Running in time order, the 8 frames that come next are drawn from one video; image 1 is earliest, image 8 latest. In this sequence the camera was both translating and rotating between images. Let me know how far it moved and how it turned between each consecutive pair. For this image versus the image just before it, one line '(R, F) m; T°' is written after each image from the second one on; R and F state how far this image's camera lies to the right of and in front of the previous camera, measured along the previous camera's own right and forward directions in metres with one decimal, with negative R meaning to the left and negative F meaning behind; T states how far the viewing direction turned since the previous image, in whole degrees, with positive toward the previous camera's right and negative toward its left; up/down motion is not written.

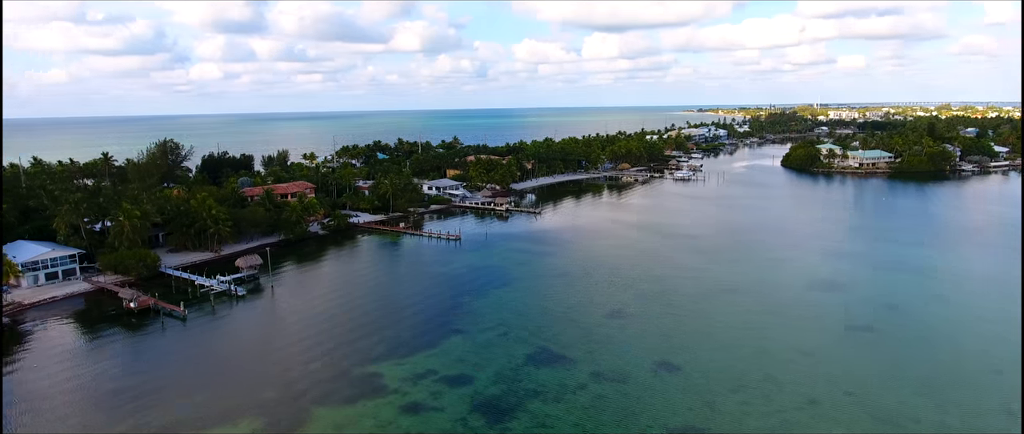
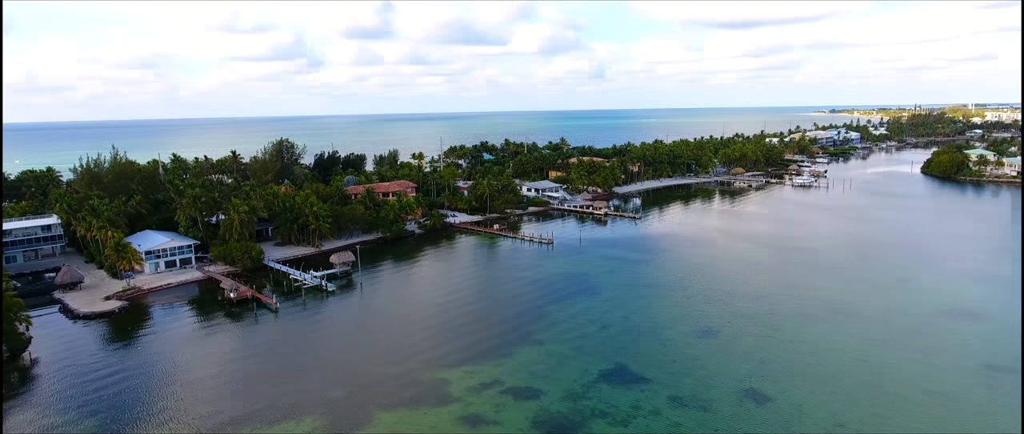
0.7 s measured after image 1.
(+1.7, +1.6) m; -10°
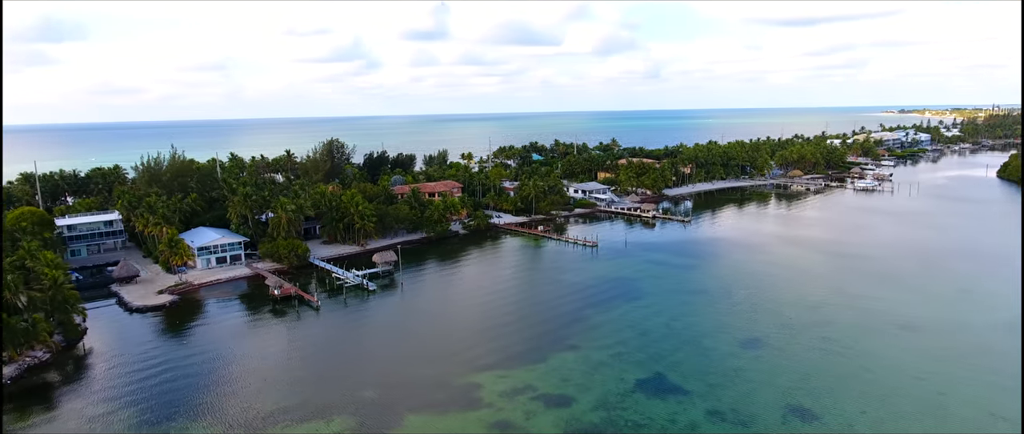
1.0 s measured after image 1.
(+0.8, +0.6) m; -5°
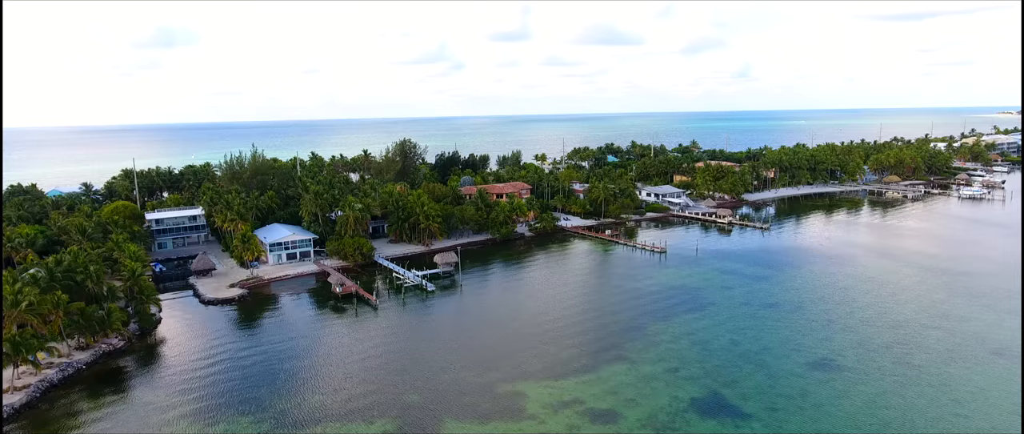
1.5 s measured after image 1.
(+1.3, +1.0) m; -7°
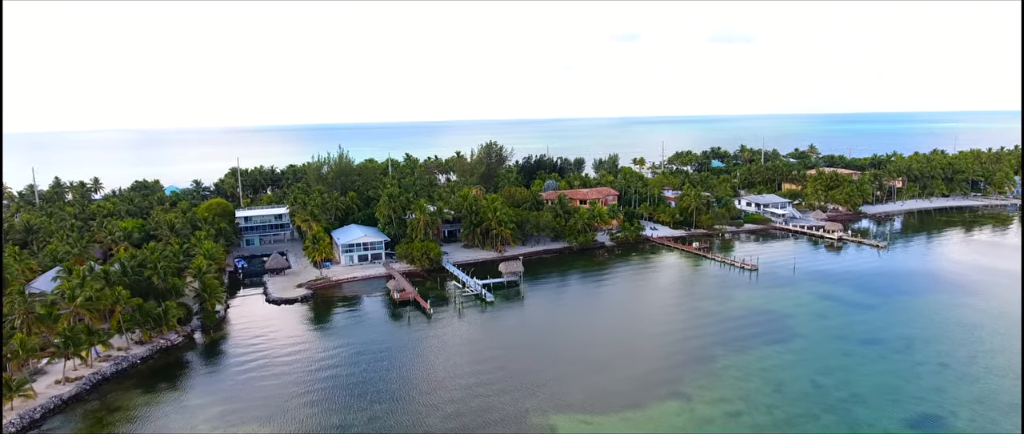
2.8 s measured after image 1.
(+3.0, +2.8) m; -10°
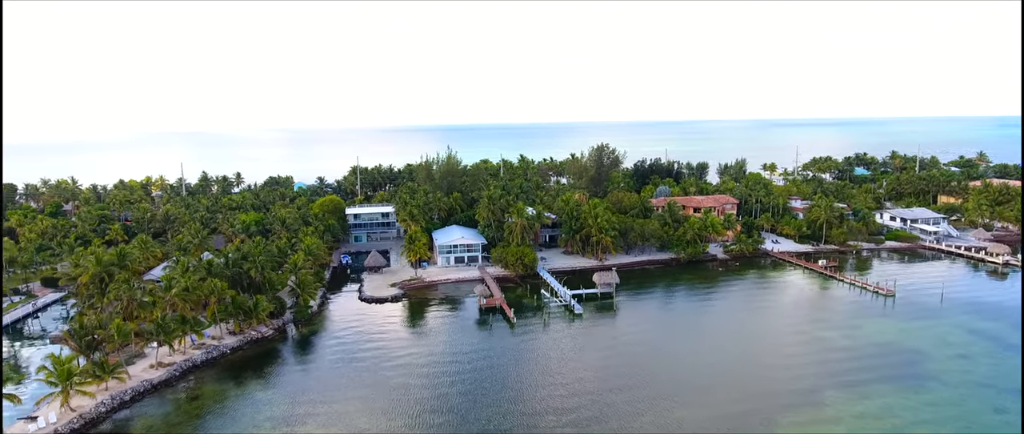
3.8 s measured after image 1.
(+2.1, +2.2) m; -11°
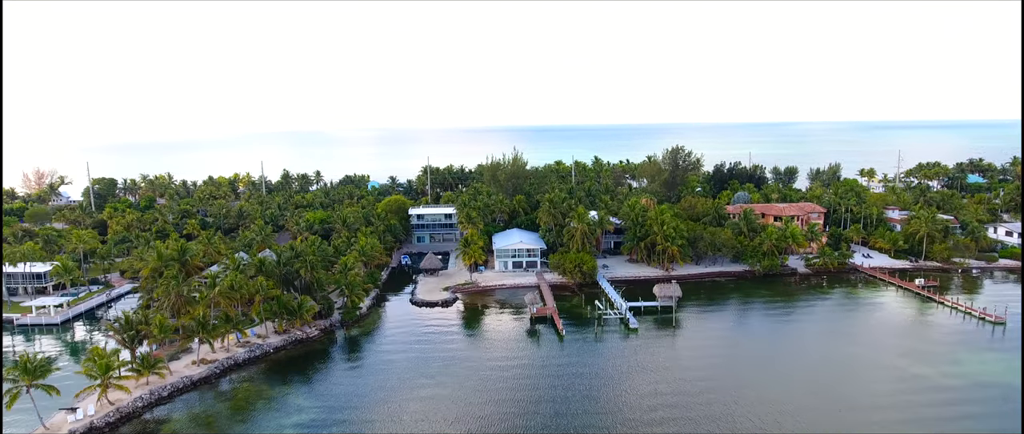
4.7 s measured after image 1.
(+1.9, +1.9) m; -8°
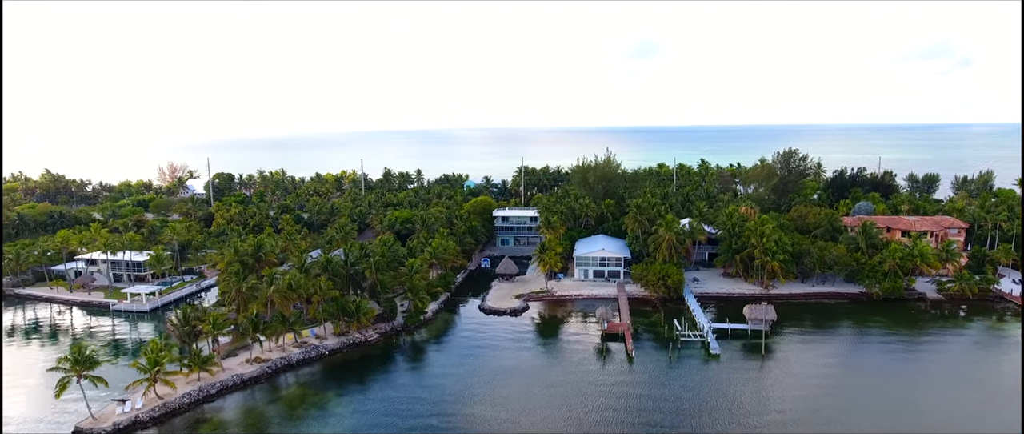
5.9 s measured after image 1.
(+2.3, +2.7) m; -10°
